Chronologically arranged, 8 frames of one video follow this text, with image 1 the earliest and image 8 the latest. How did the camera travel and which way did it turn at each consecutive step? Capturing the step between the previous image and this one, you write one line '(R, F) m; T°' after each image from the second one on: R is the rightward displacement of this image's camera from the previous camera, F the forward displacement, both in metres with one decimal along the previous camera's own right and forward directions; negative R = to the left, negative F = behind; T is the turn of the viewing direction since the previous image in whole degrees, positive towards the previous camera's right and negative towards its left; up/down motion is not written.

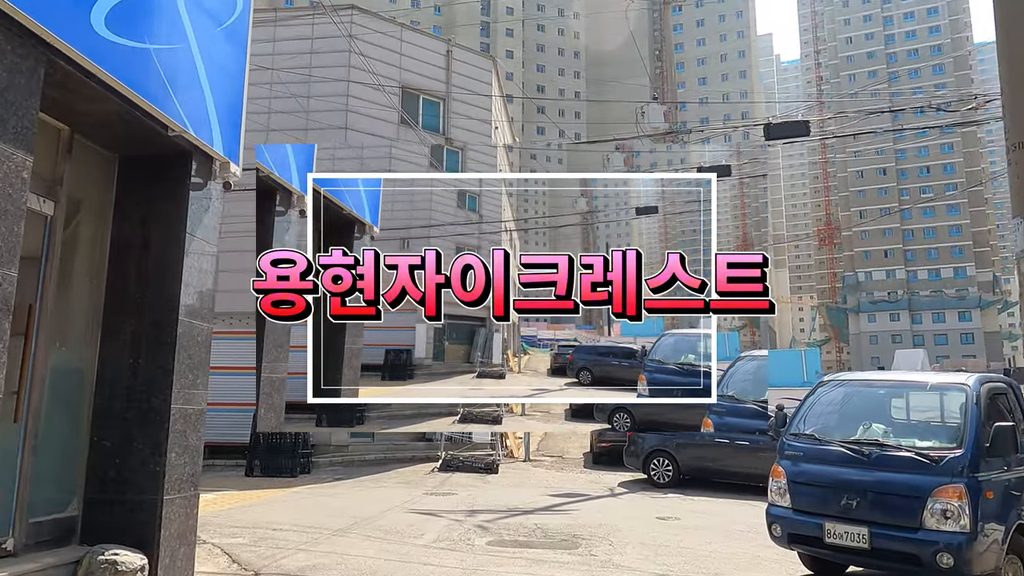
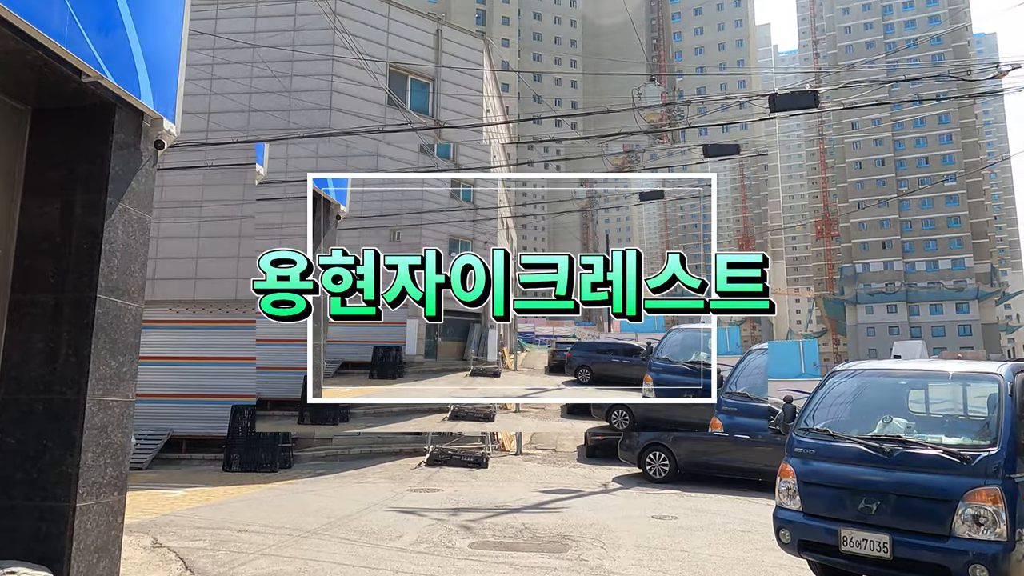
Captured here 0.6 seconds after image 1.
(+0.1, +0.6) m; 0°
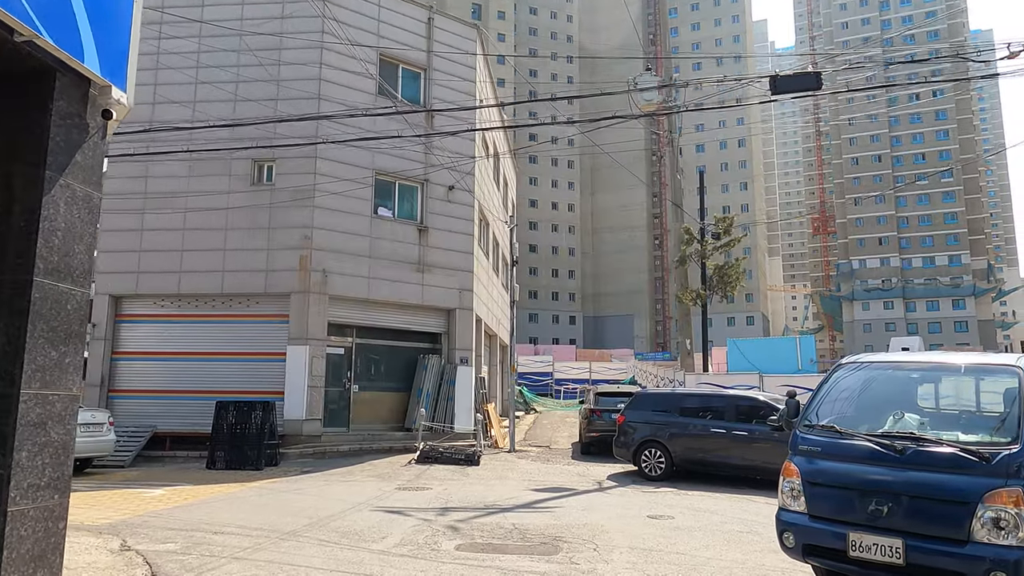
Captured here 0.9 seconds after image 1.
(+0.1, +0.4) m; 0°
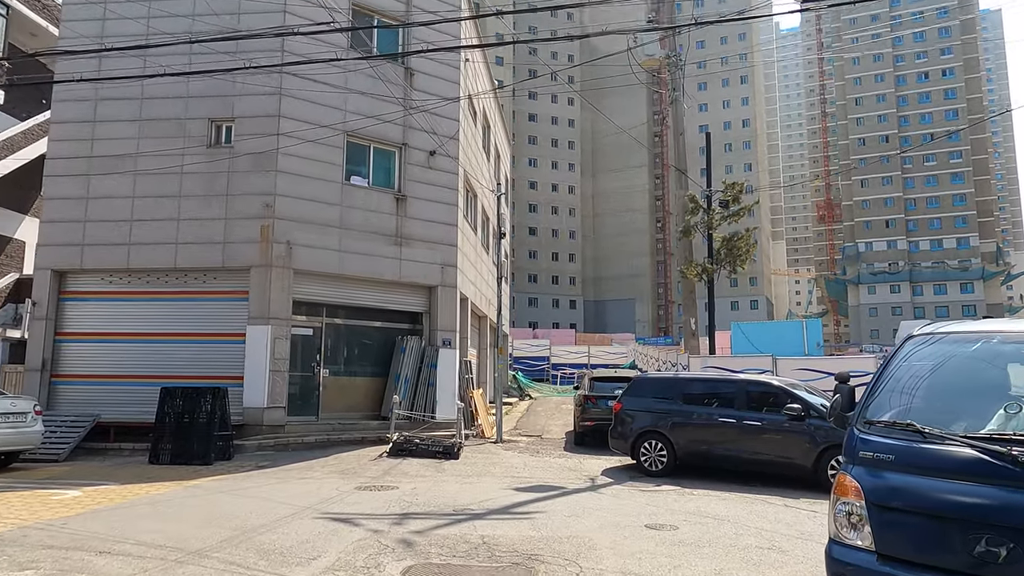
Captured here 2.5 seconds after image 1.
(+0.3, +1.5) m; 0°
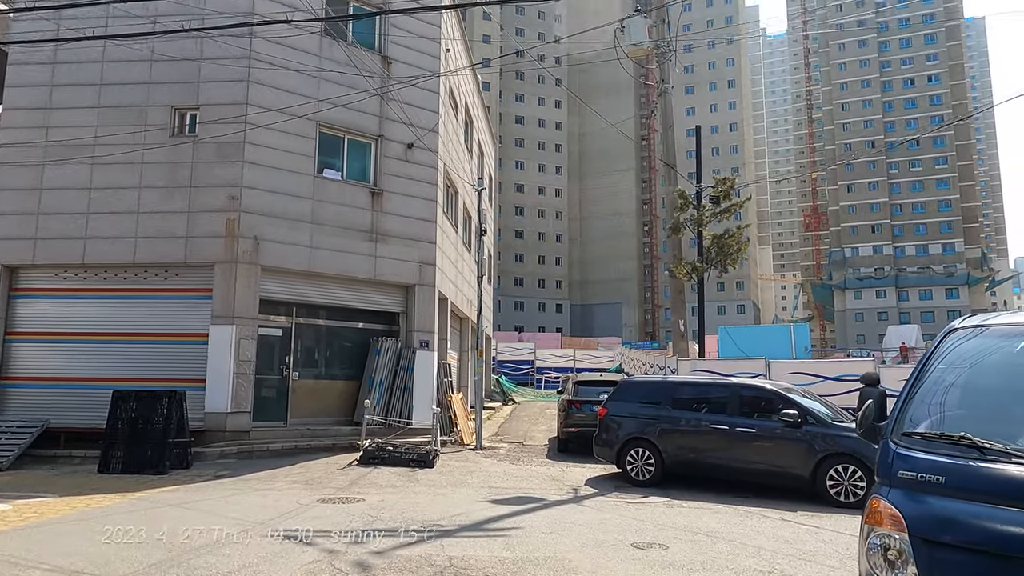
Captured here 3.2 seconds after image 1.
(+0.1, +0.7) m; +1°
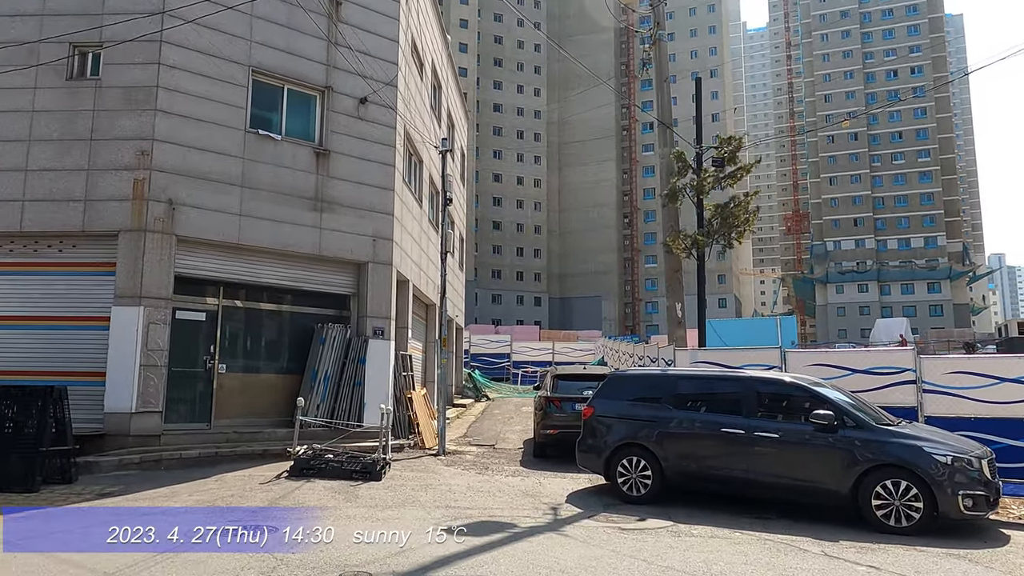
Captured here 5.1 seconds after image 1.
(+0.2, +2.1) m; +2°
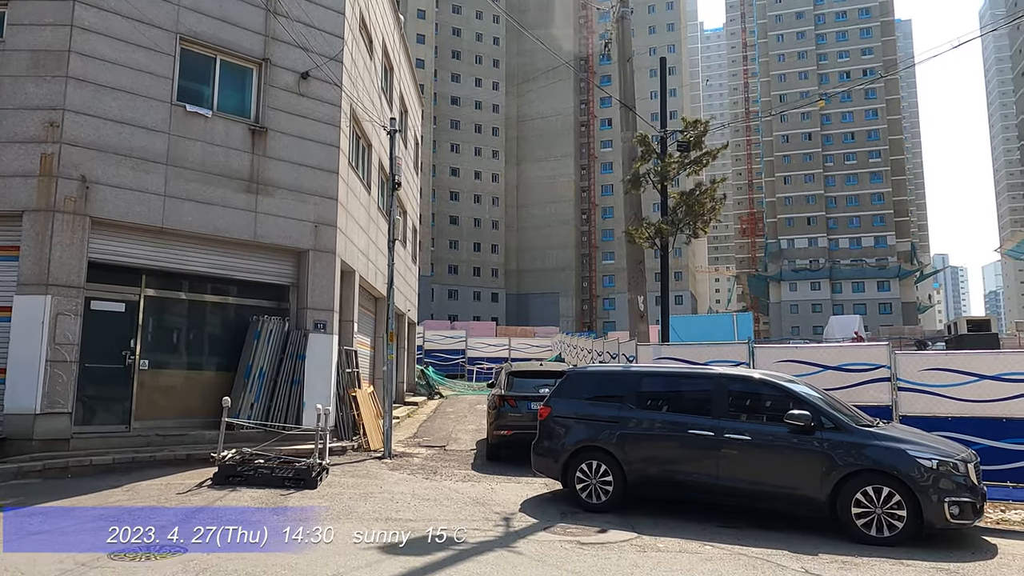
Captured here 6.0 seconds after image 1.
(+0.1, +0.8) m; +3°
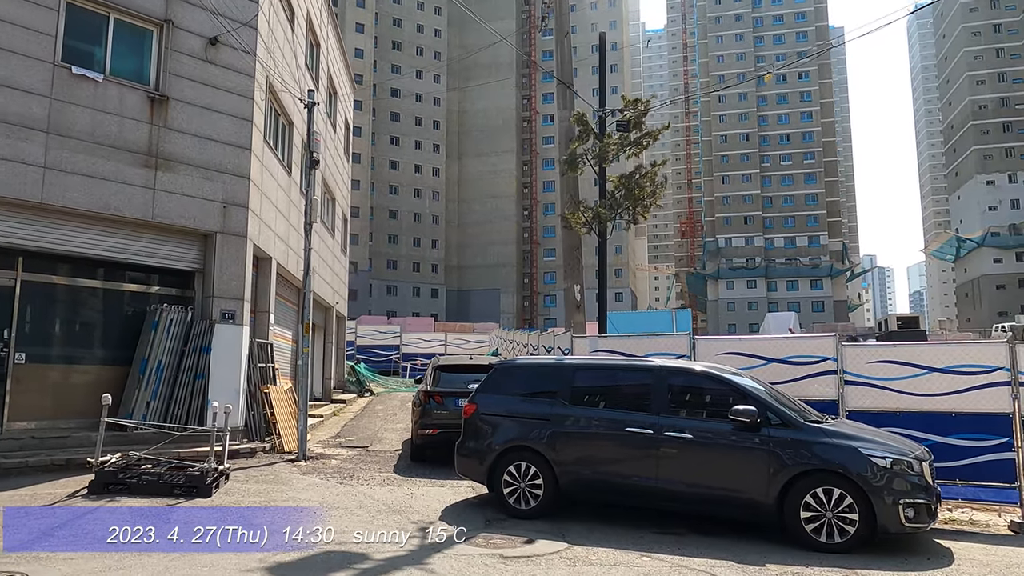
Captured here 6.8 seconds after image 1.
(+0.2, +0.8) m; +4°
